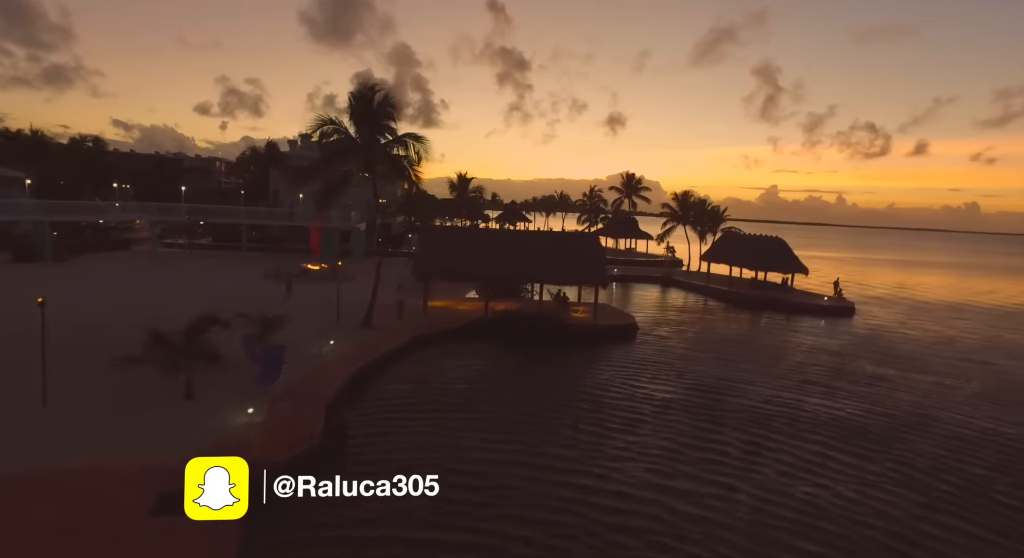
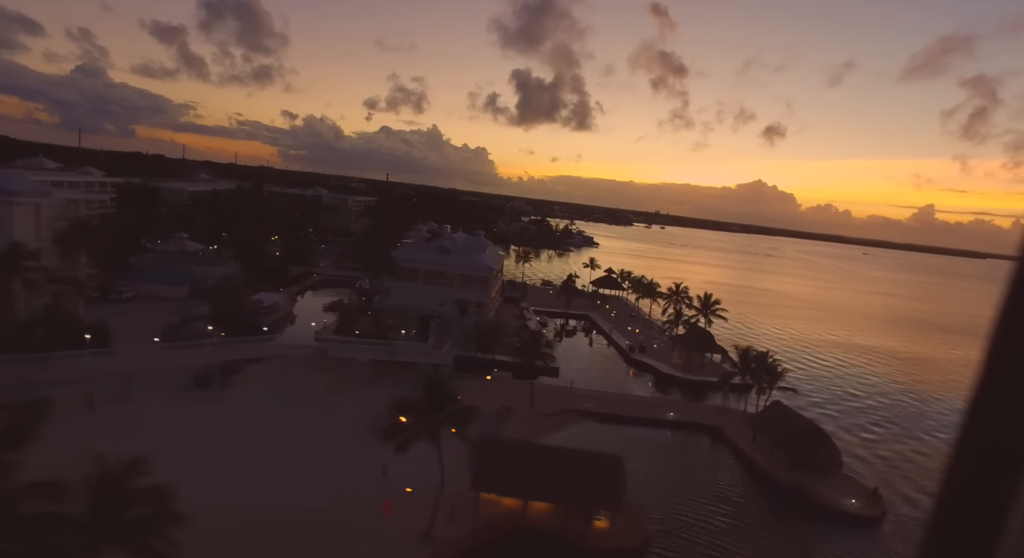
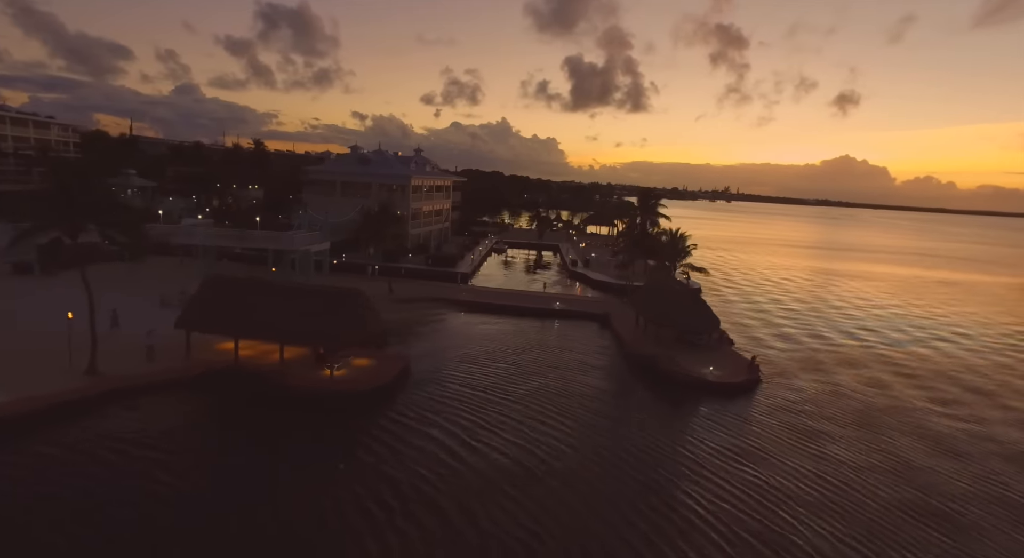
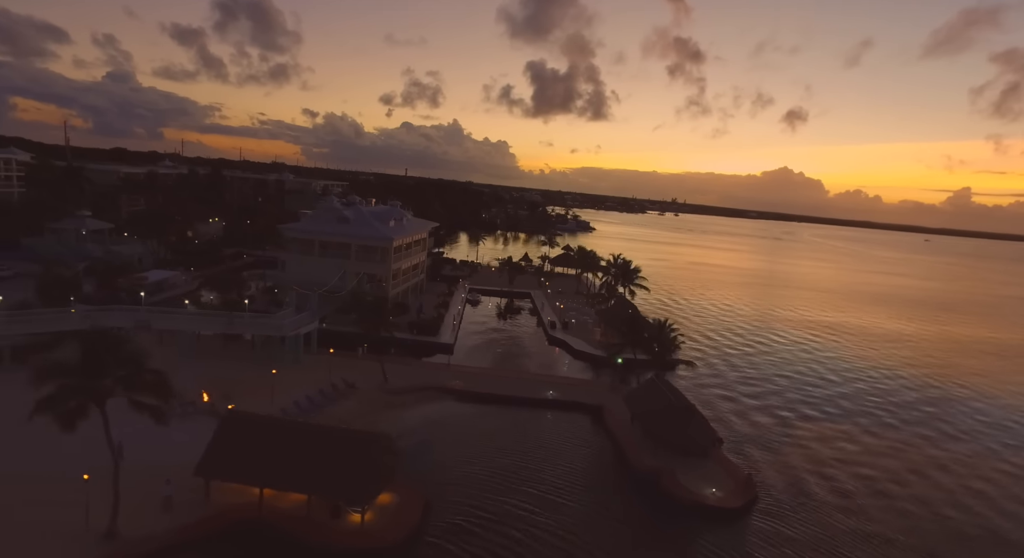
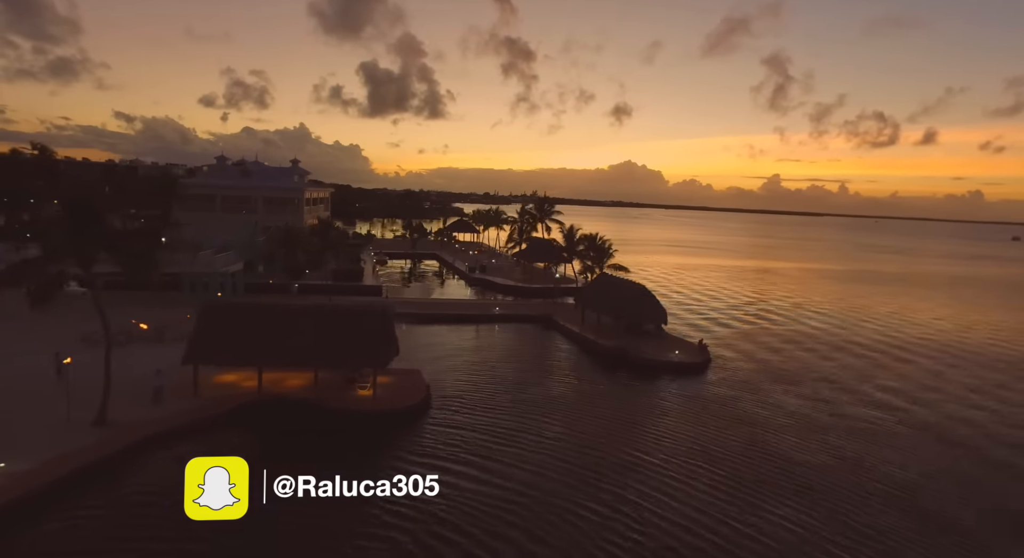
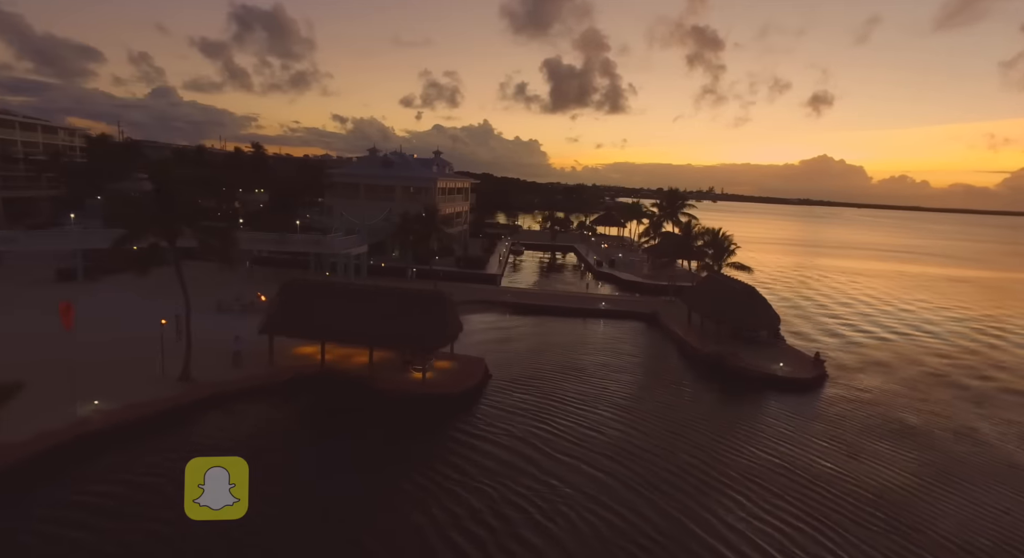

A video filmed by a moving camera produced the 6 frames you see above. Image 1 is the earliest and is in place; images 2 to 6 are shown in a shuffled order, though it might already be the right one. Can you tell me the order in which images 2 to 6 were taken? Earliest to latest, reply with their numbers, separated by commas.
5, 6, 3, 4, 2
